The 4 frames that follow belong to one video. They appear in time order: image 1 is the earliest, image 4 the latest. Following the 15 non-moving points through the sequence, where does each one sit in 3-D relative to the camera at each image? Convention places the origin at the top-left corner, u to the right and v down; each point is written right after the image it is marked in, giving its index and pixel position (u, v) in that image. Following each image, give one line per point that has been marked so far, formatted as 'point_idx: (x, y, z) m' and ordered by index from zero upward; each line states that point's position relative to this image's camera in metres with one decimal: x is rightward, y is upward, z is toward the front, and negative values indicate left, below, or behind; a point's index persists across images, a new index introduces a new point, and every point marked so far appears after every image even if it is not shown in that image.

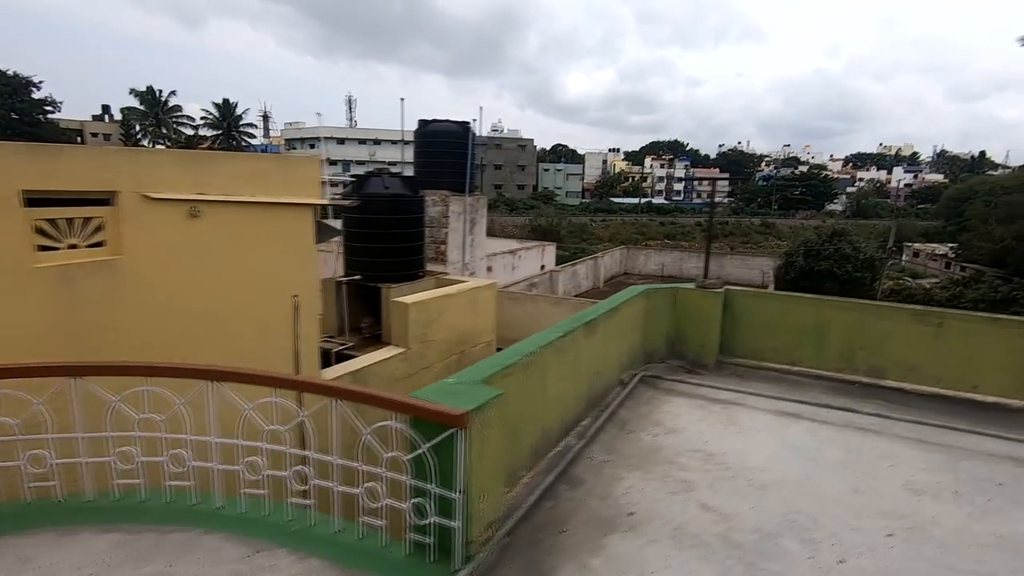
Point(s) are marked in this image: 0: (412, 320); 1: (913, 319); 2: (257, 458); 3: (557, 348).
0: (-1.1, -0.4, +6.1) m
1: (+3.2, -0.3, +4.3) m
2: (-1.2, -0.8, +2.5) m
3: (+0.3, -0.3, +3.1) m
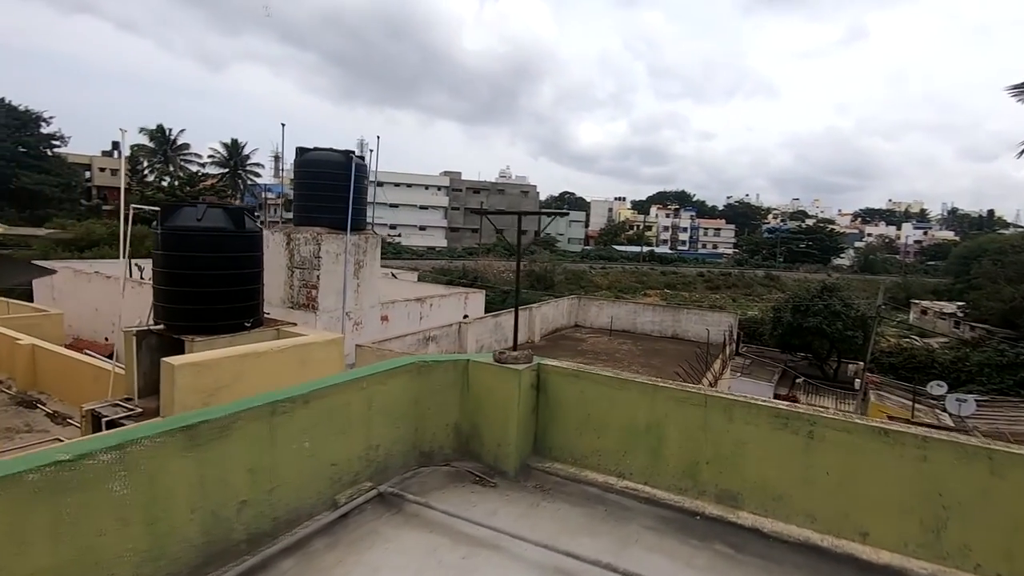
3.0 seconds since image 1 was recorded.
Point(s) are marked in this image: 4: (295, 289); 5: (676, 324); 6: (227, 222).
0: (-2.9, -0.8, +4.7) m
1: (+1.4, -0.7, +2.9) m
2: (-3.0, -1.0, +1.1) m
3: (-1.6, -0.6, +1.8) m
4: (-3.2, 0.0, +7.9) m
5: (+3.9, -0.9, +12.9) m
6: (-3.1, +0.7, +6.0) m
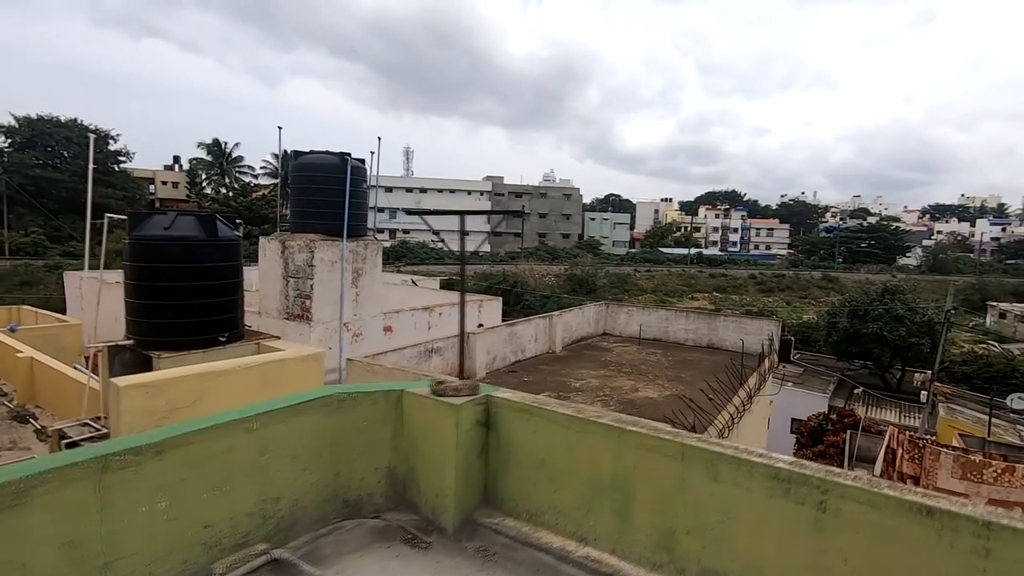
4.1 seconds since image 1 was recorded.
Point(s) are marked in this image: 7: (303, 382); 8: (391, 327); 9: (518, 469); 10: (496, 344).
0: (-3.1, -1.0, +4.3) m
1: (+1.0, -0.8, +2.2) m
2: (-3.5, -1.1, +0.7) m
3: (-2.0, -0.7, +1.3) m
4: (-3.1, -0.2, +7.5) m
5: (+4.4, -1.0, +11.9) m
6: (-3.2, +0.6, +5.6) m
7: (-2.1, -1.0, +5.7) m
8: (-1.9, -0.6, +8.6) m
9: (0.0, -1.0, +2.9) m
10: (-0.3, -1.0, +9.5) m
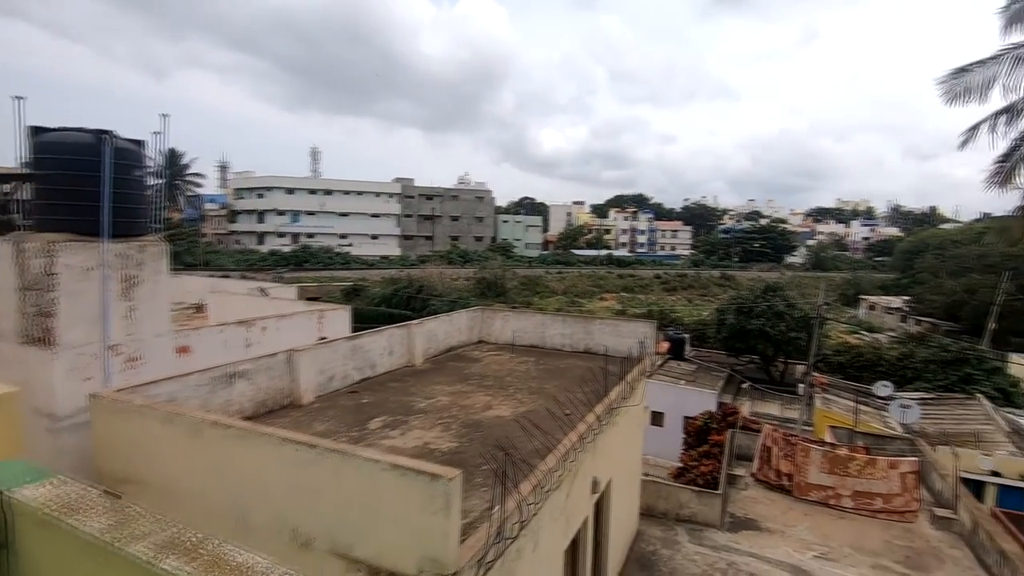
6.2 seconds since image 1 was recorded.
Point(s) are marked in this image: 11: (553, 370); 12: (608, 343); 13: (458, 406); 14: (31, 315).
0: (-4.7, -1.1, +2.7) m
1: (-0.3, -0.8, +1.1) m
2: (-4.6, -1.2, -1.0) m
3: (-3.2, -0.8, -0.2) m
4: (-5.2, -0.3, +5.8) m
5: (+1.6, -1.0, +11.3) m
6: (-5.1, +0.5, +3.9) m
7: (-4.0, -1.2, +4.2) m
8: (-4.2, -0.8, +7.0) m
9: (-1.4, -1.0, +1.6) m
10: (-2.7, -1.1, +8.1) m
11: (+0.8, -1.5, +9.7) m
12: (+2.1, -1.1, +11.1) m
13: (-0.8, -1.7, +7.6) m
14: (-5.0, -0.3, +5.7) m
